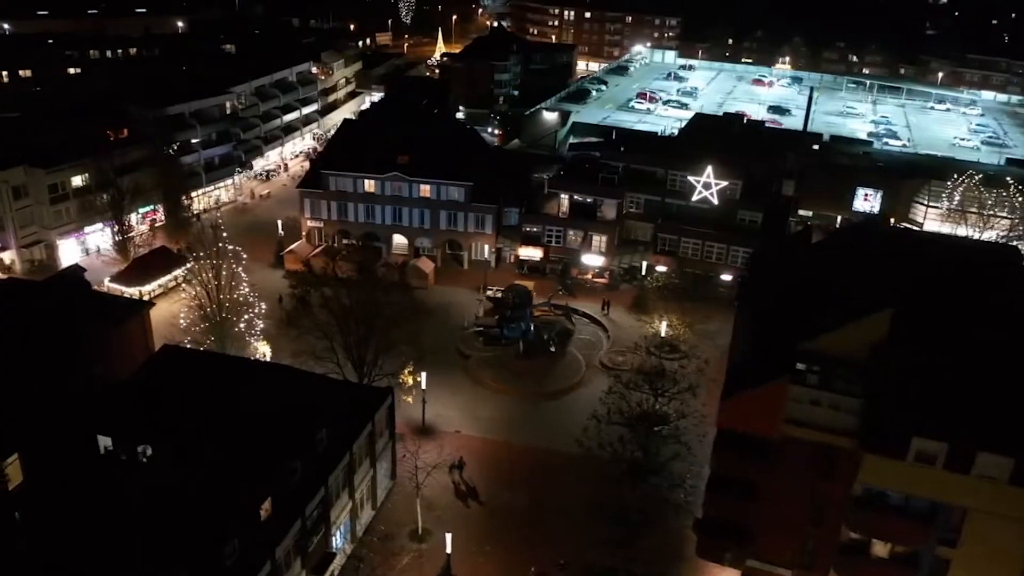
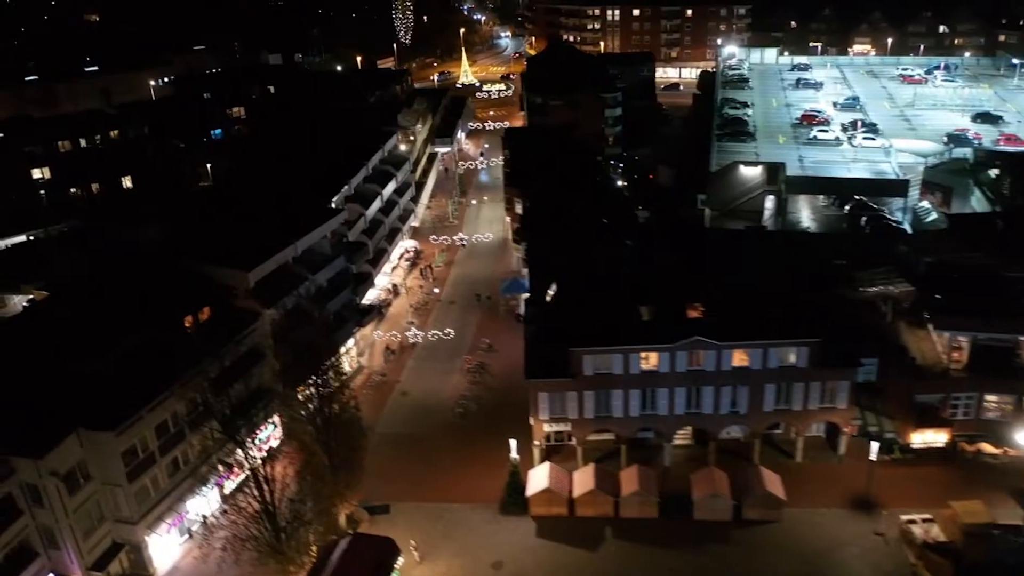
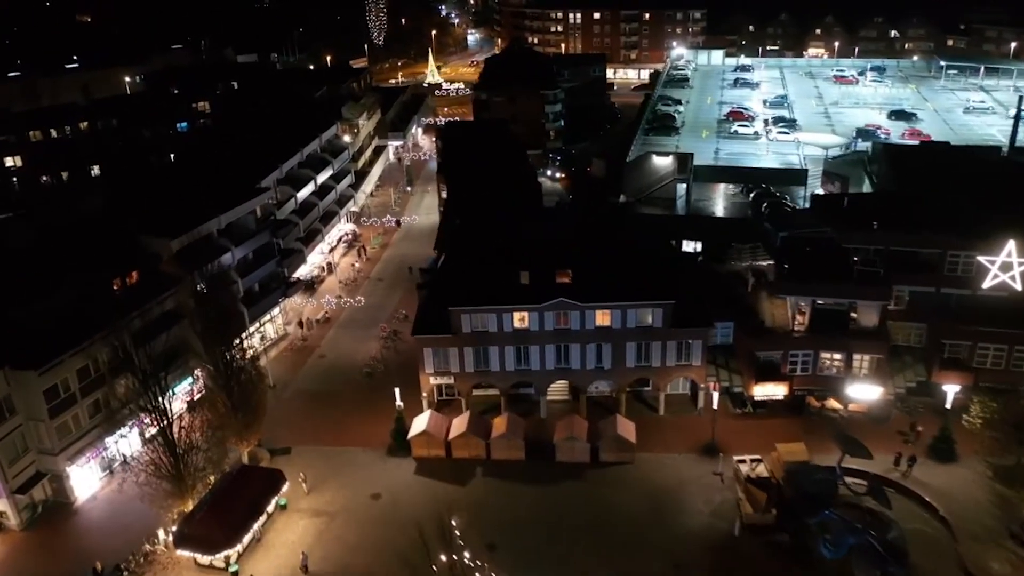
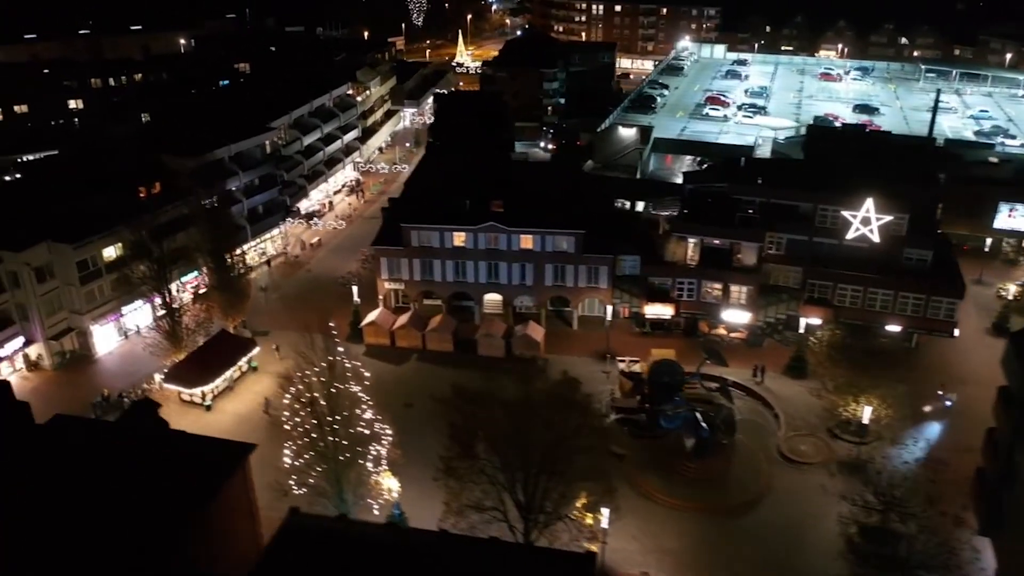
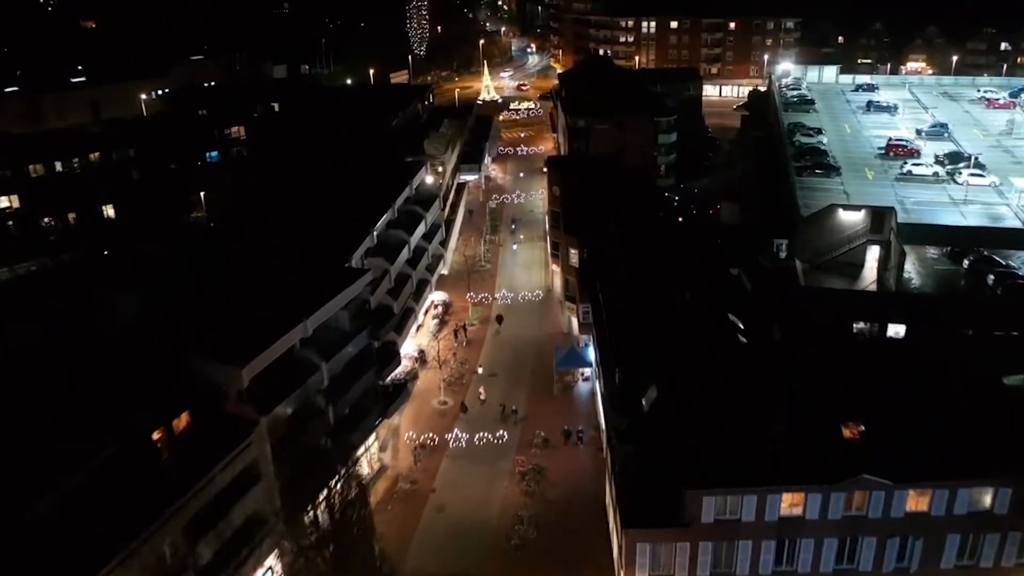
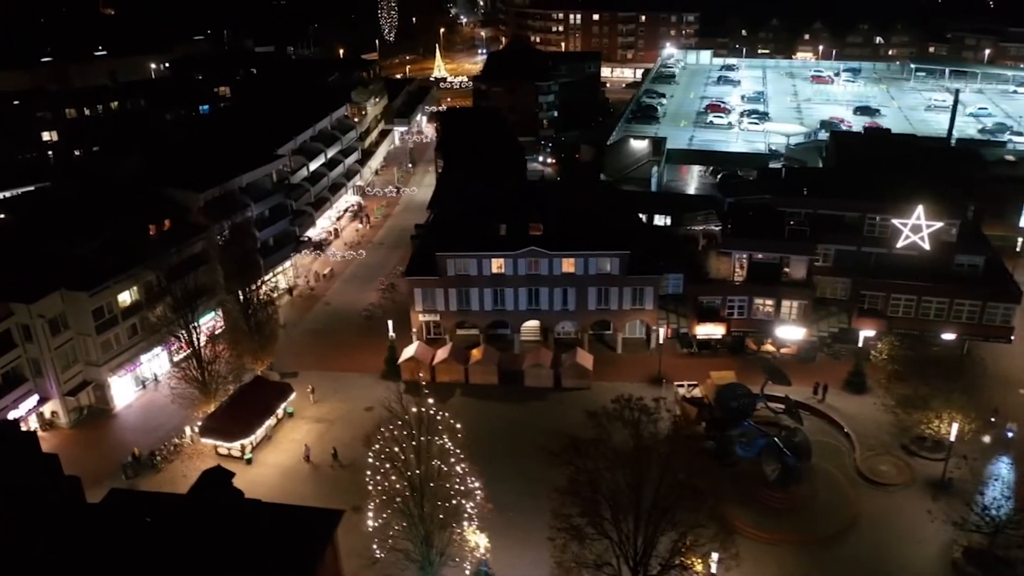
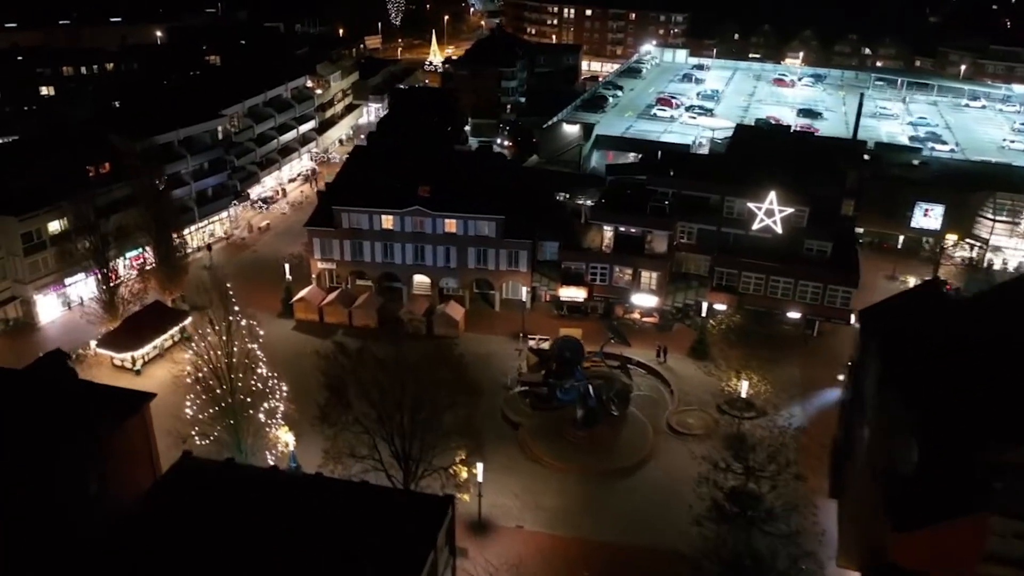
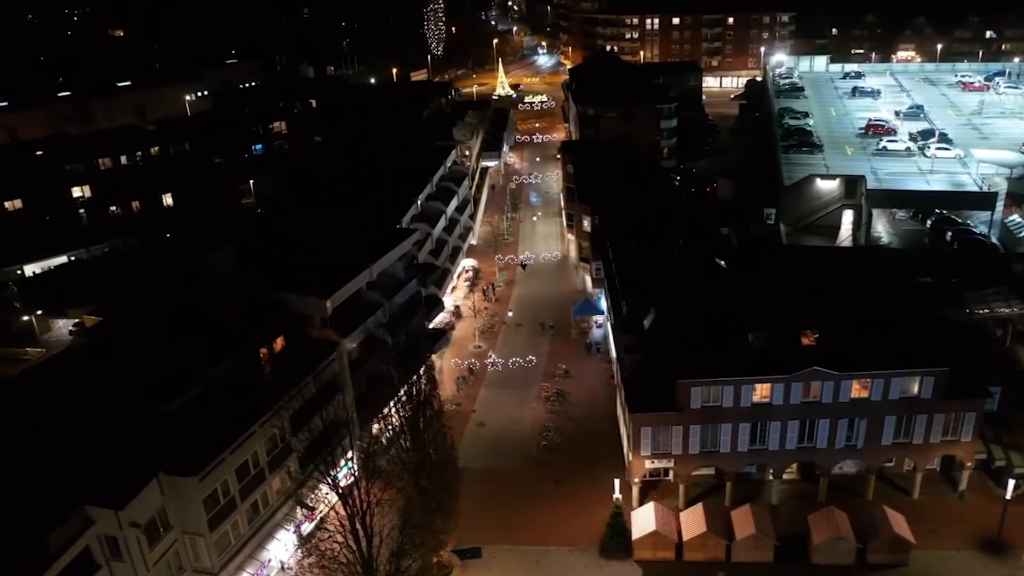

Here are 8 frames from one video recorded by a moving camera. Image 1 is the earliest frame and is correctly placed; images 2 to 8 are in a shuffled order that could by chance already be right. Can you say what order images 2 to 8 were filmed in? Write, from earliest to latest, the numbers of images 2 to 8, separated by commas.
7, 4, 6, 3, 2, 8, 5
